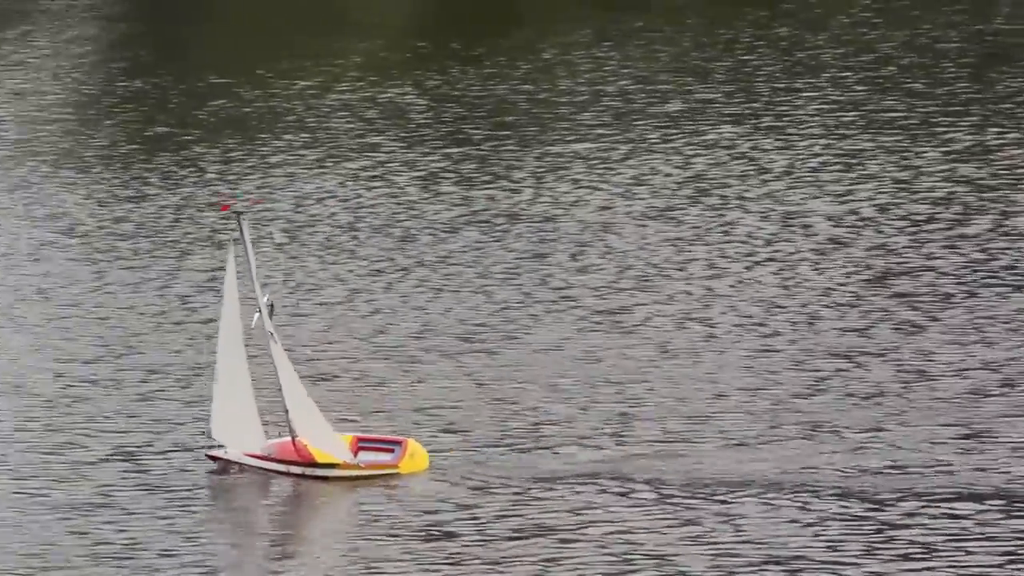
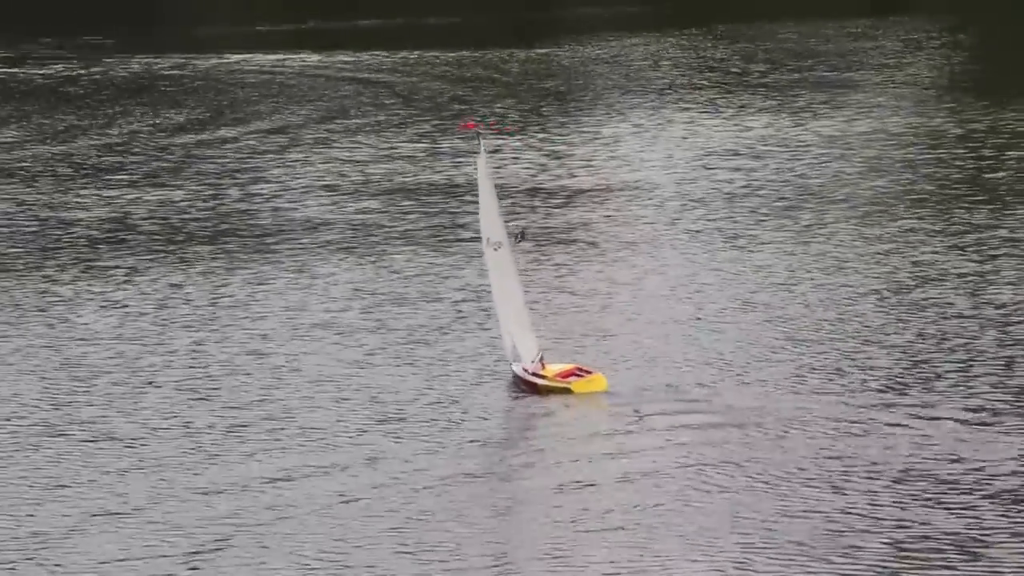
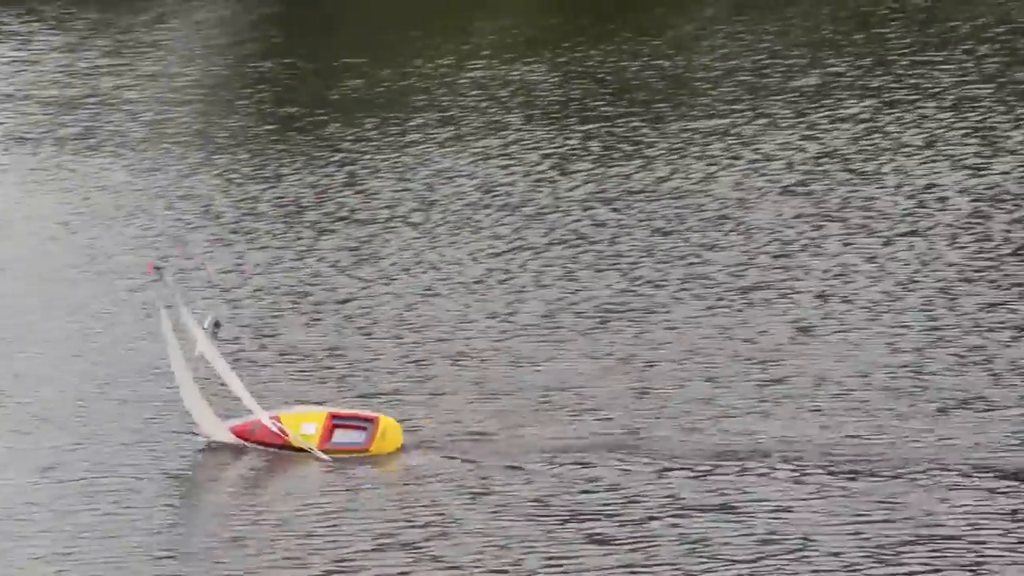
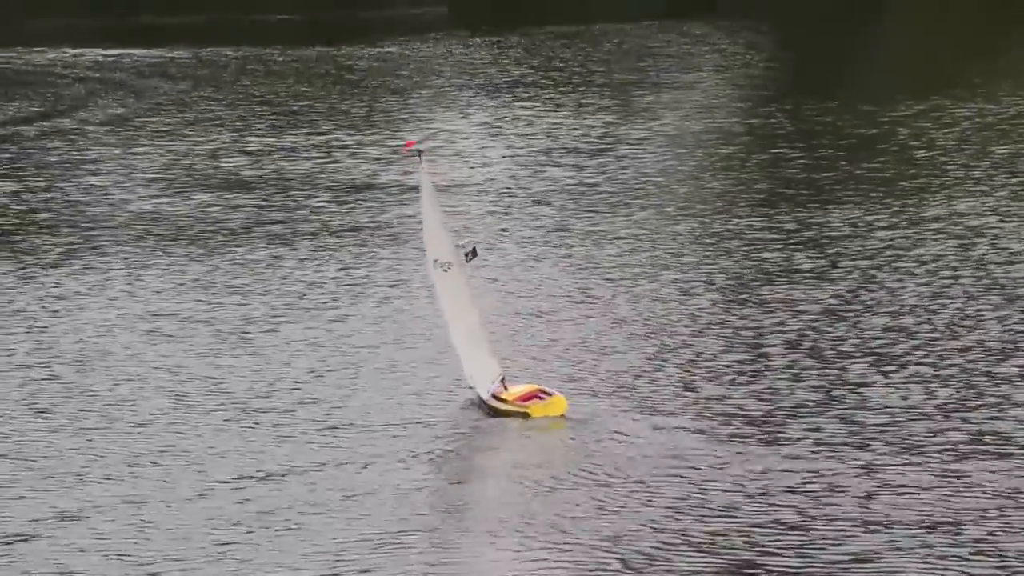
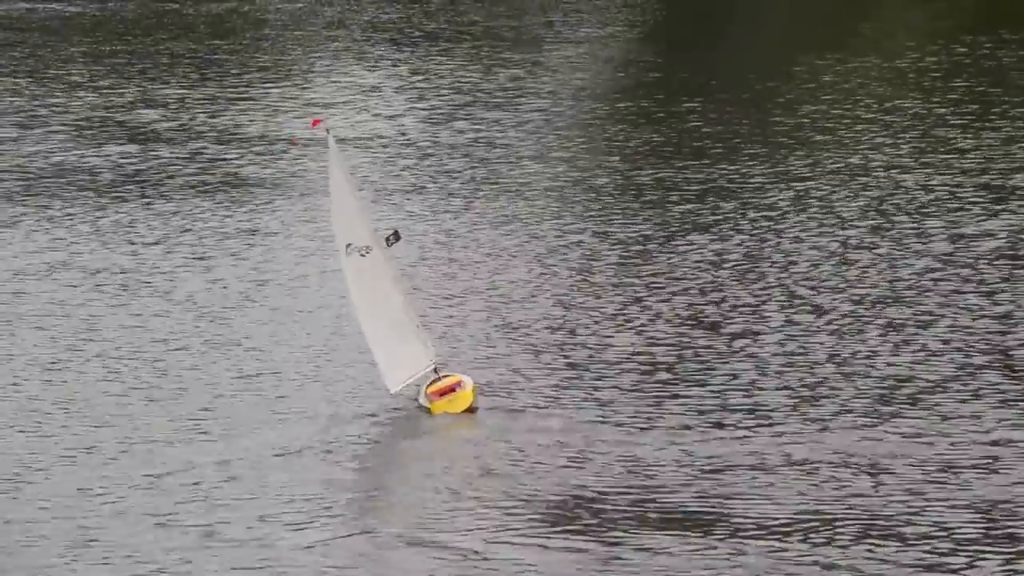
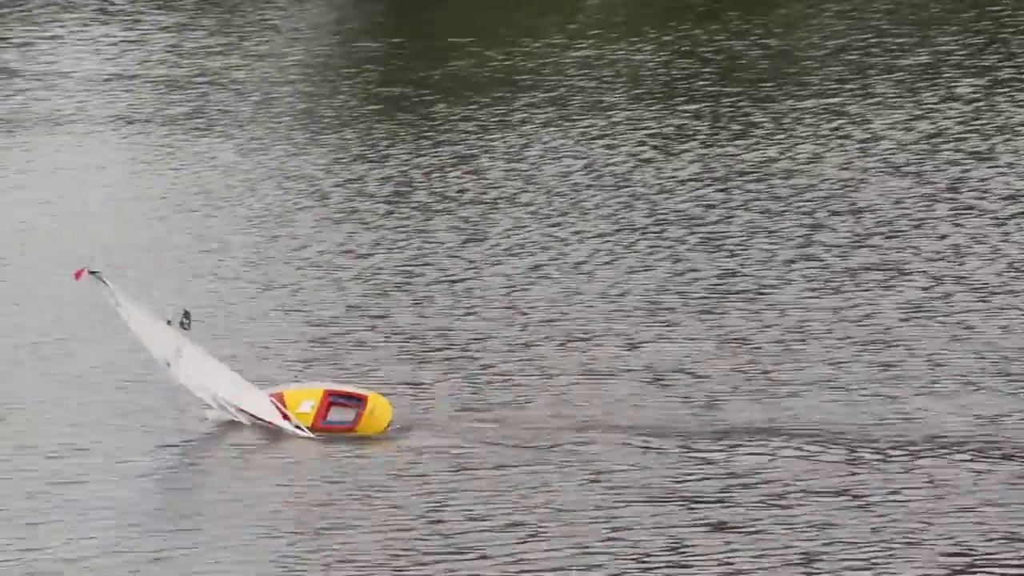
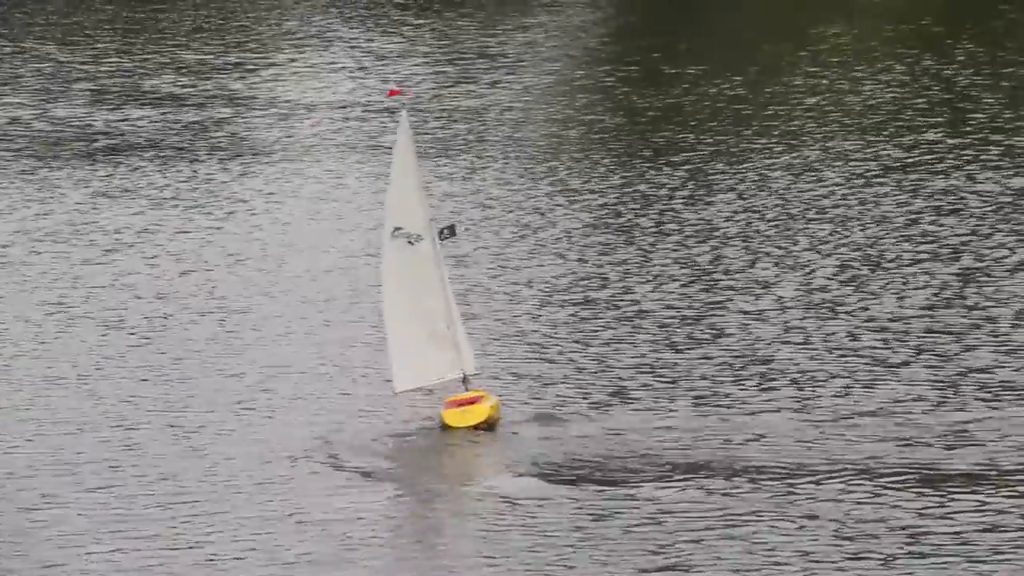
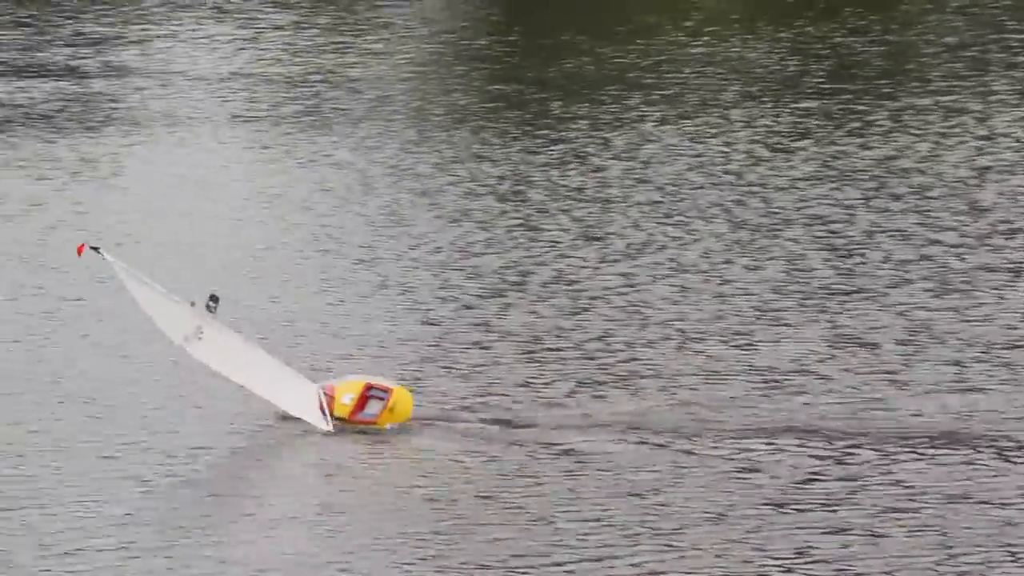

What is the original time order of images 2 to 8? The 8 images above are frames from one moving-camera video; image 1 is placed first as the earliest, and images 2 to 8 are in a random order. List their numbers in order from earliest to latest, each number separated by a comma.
3, 6, 8, 7, 5, 4, 2
